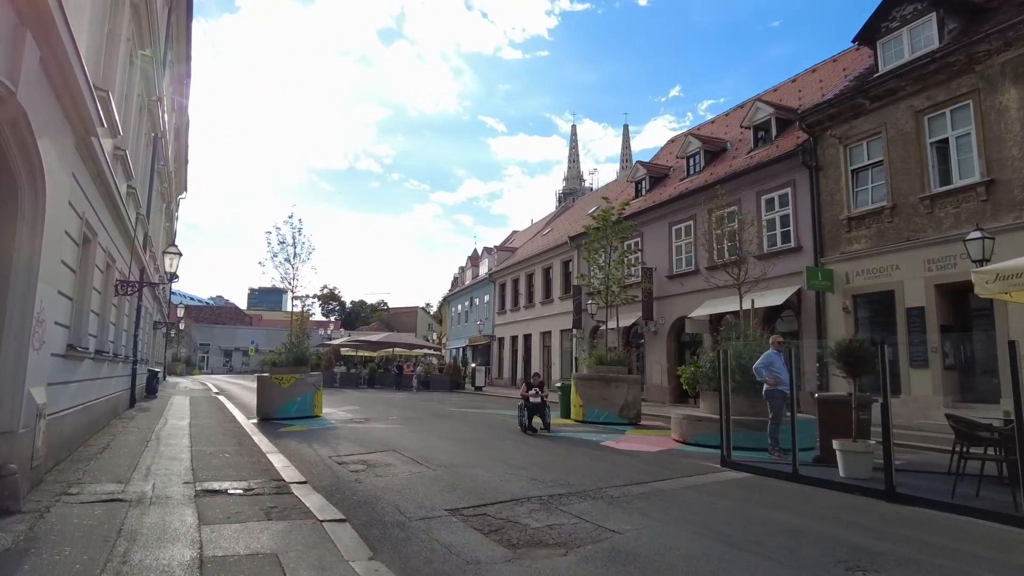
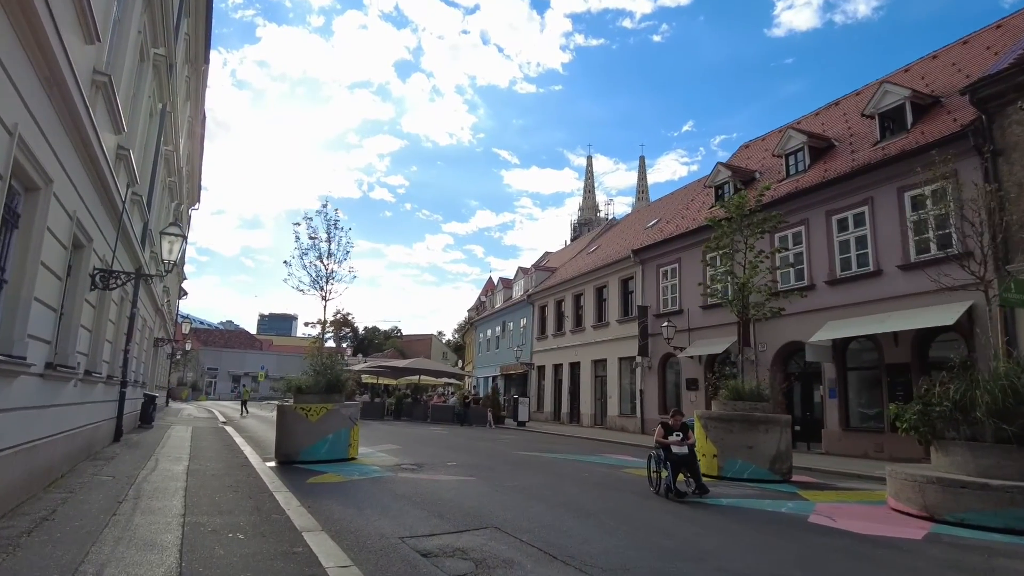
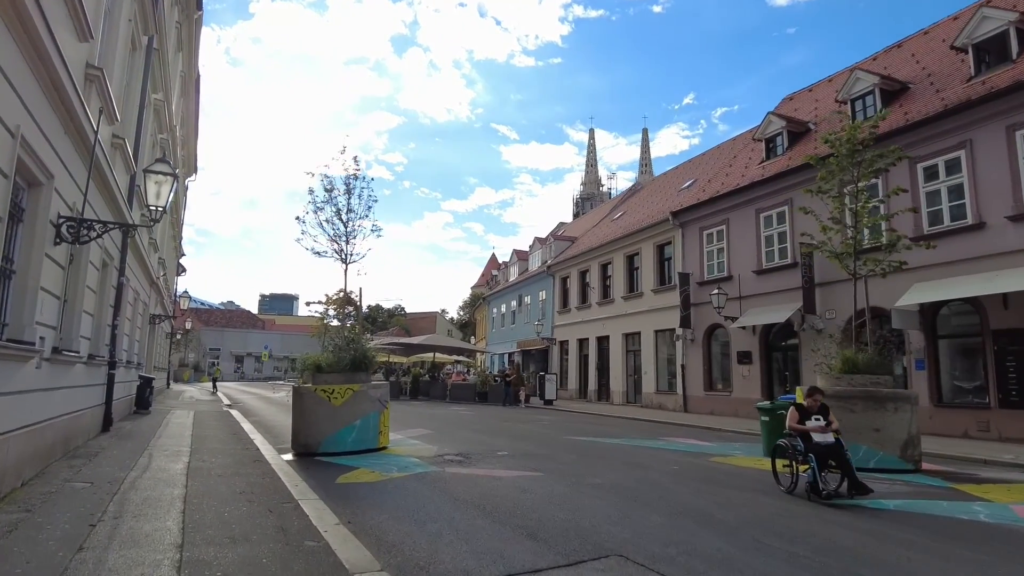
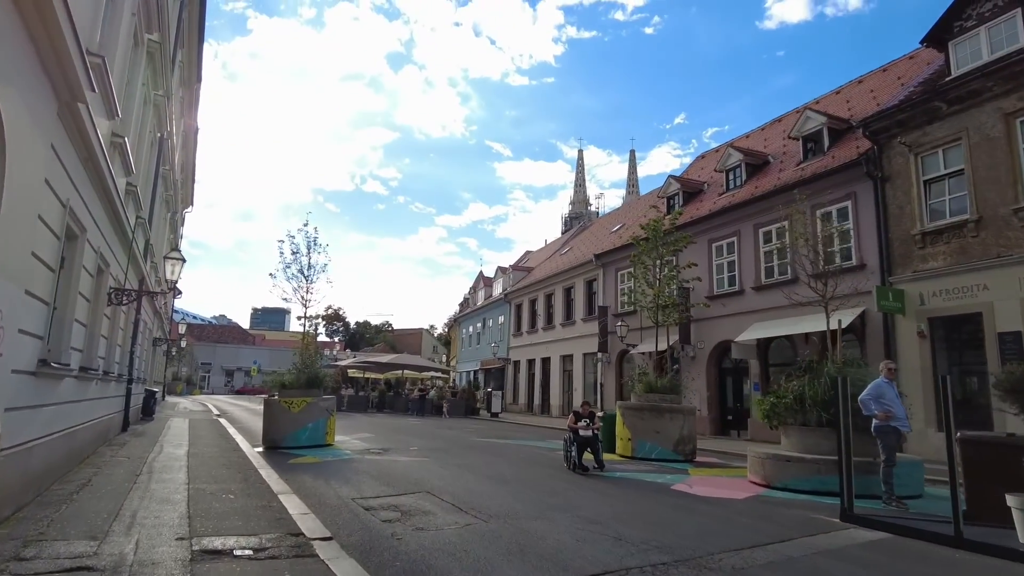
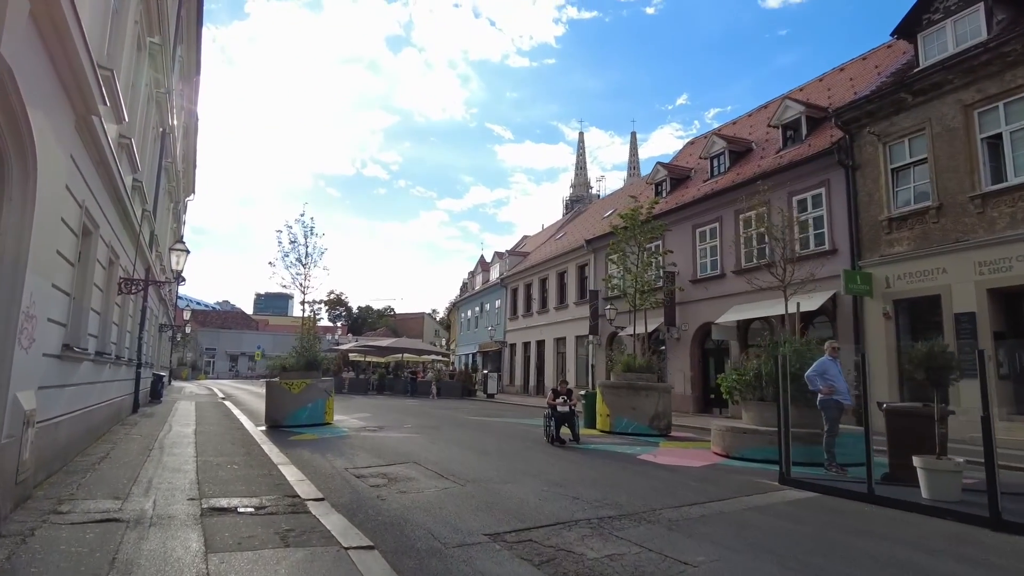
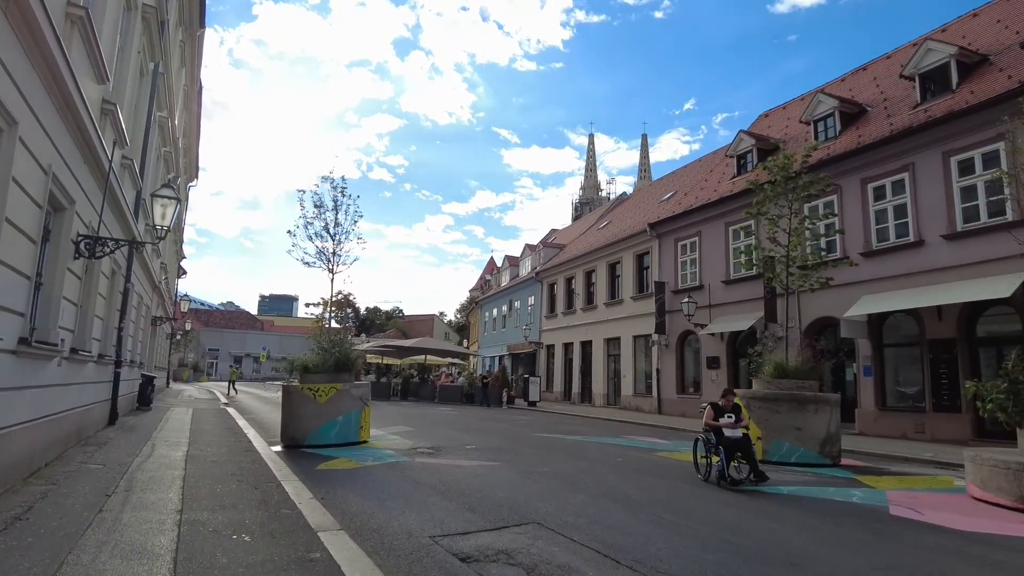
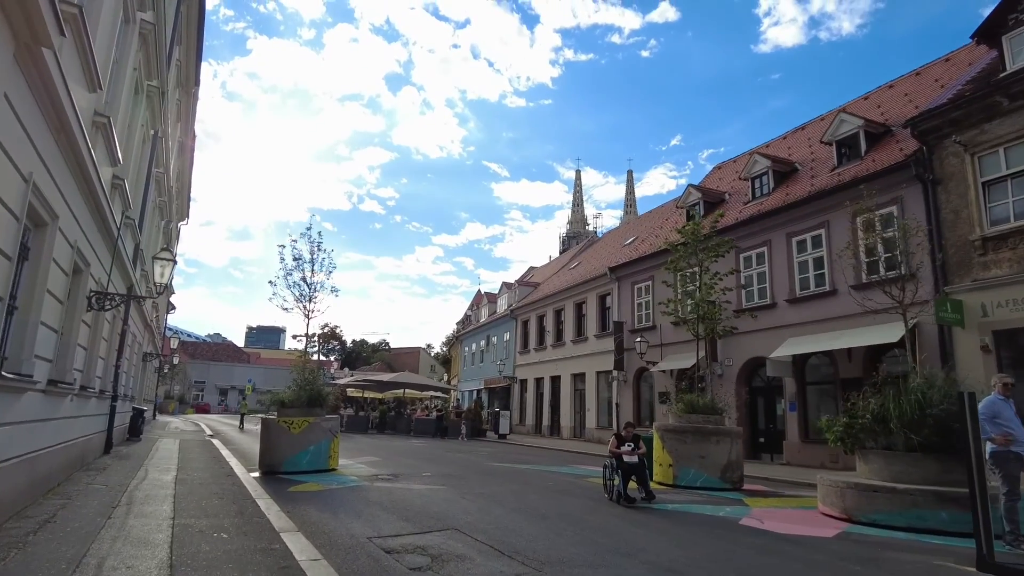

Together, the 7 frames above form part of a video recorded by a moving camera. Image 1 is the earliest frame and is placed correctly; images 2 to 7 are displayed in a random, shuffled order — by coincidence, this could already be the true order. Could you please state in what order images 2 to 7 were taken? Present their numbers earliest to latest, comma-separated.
5, 4, 7, 2, 6, 3
